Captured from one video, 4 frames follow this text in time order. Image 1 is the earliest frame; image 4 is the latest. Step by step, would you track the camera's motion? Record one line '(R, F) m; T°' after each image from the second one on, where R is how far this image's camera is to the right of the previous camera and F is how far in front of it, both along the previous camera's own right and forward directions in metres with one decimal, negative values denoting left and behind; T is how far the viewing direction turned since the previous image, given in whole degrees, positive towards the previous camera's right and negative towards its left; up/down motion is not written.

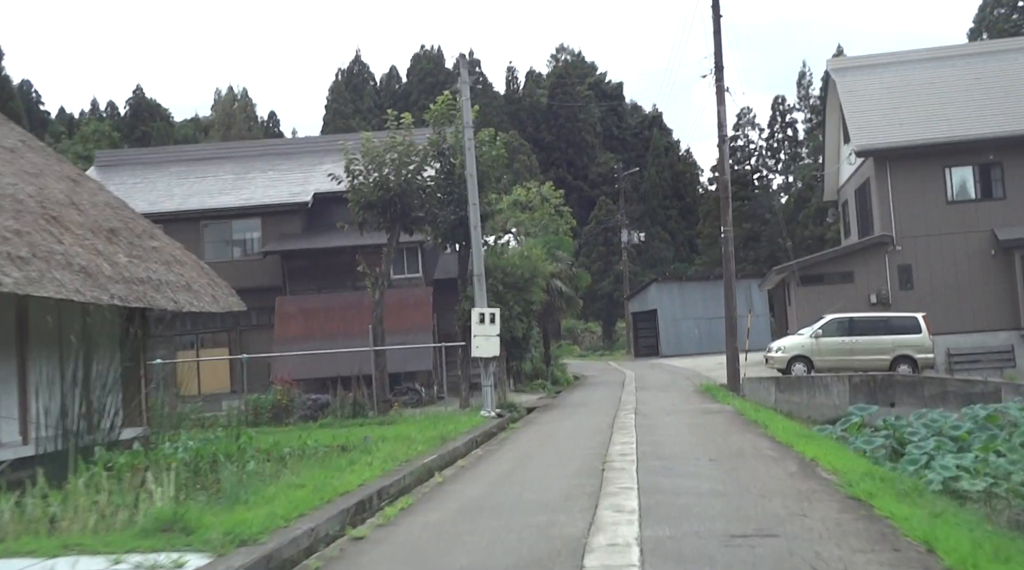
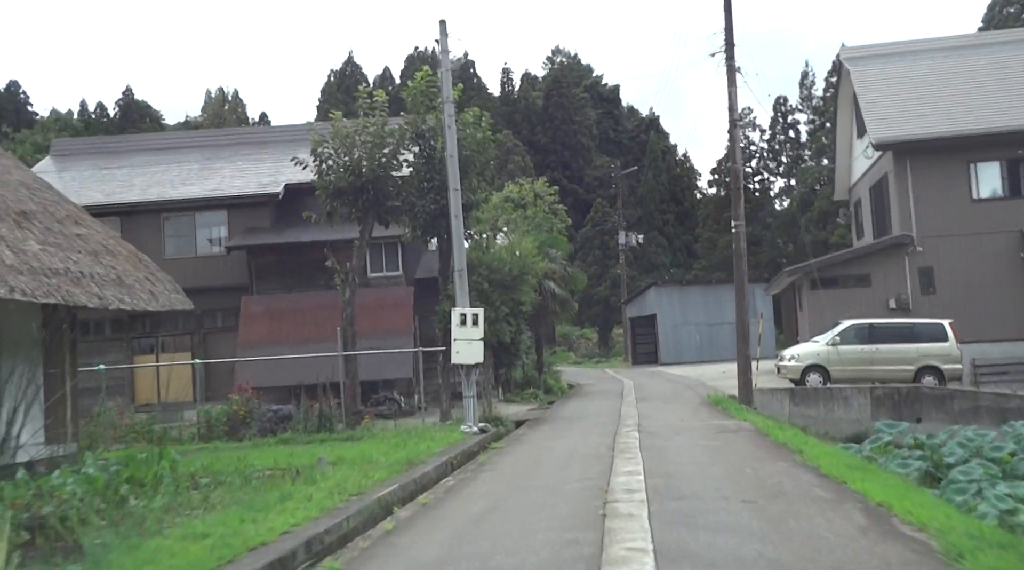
(+0.2, +2.2) m; 0°
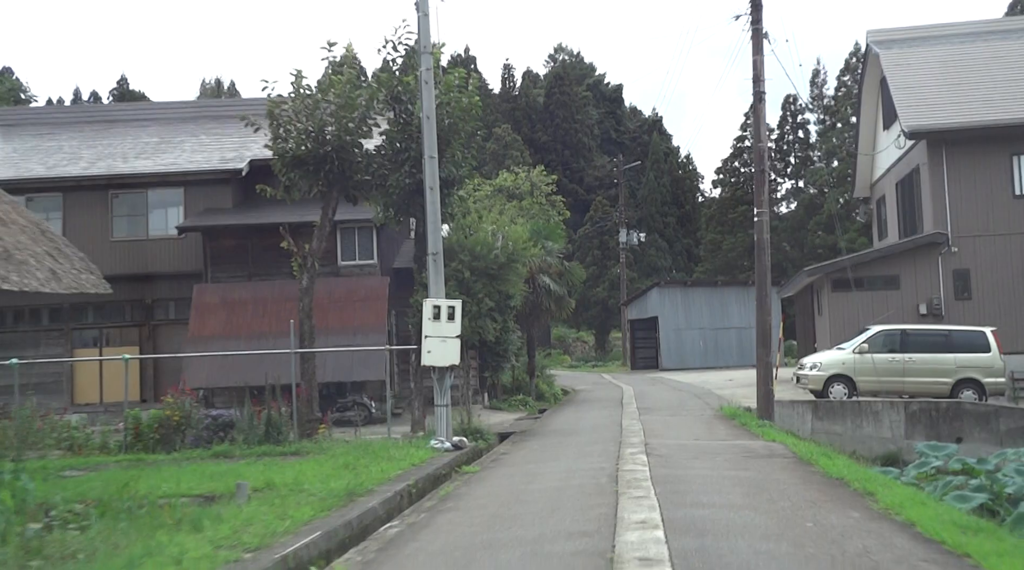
(+0.2, +2.7) m; 0°
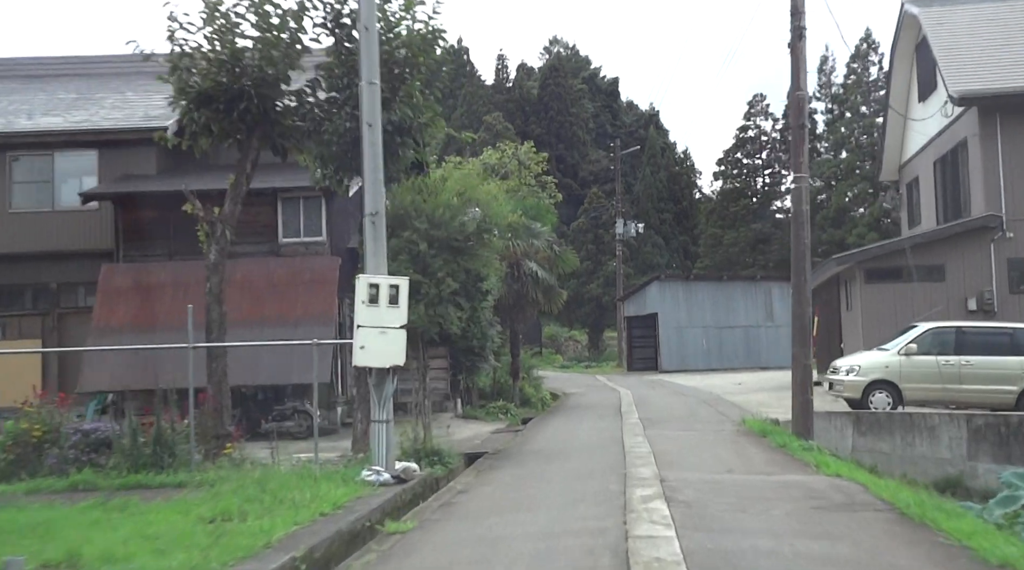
(+0.3, +3.6) m; 0°
